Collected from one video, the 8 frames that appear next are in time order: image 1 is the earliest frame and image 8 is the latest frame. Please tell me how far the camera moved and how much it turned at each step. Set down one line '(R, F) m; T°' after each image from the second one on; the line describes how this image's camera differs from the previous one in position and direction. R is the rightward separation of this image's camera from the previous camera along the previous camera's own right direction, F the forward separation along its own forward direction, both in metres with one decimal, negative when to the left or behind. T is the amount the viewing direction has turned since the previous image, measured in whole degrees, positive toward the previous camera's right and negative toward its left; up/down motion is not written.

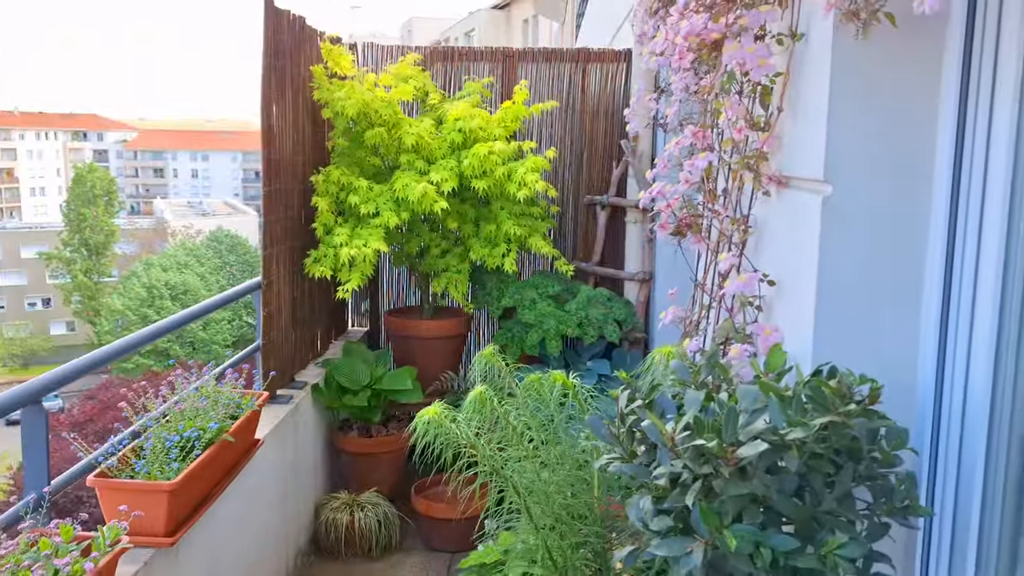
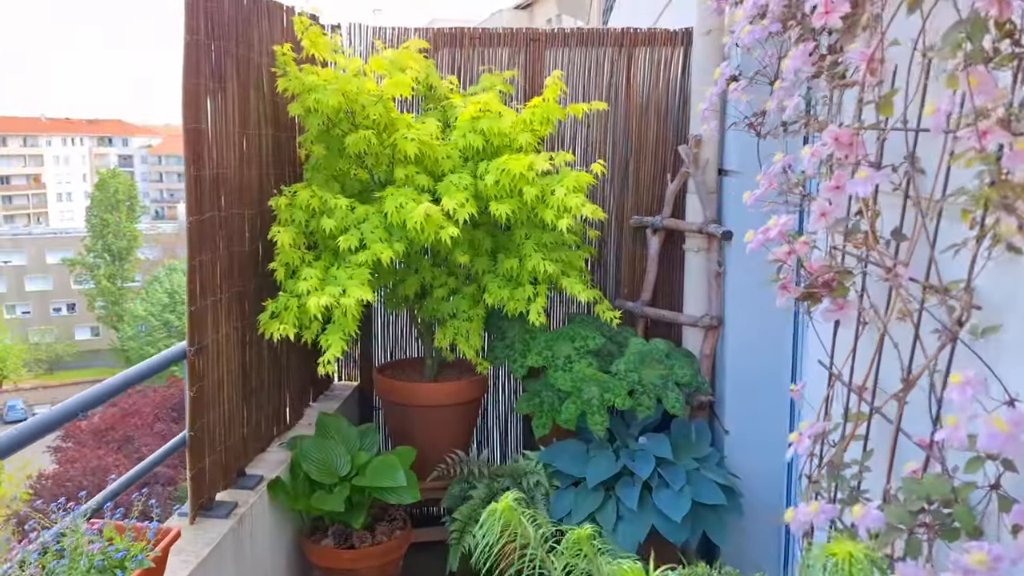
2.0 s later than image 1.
(0.0, +1.0) m; -2°
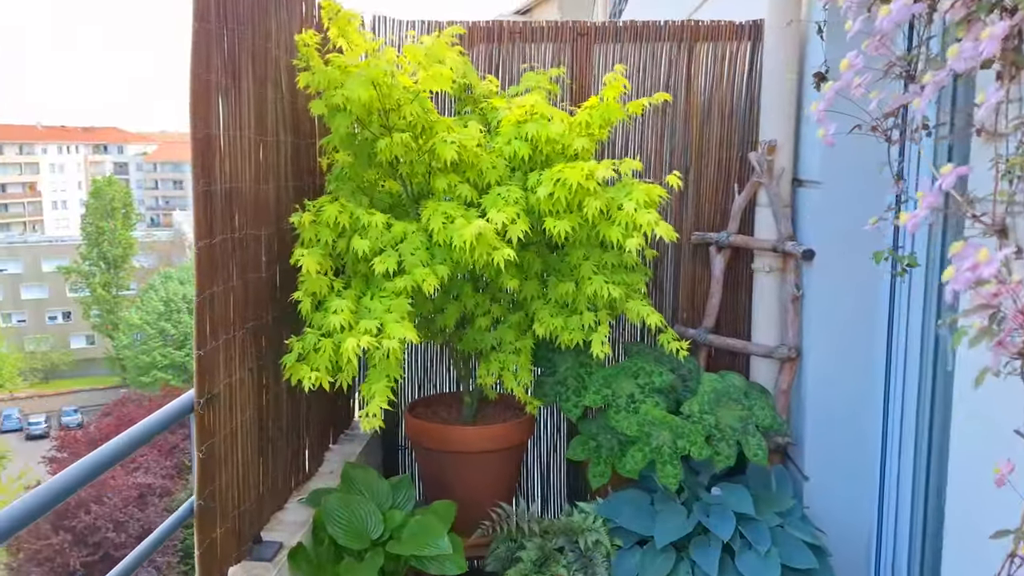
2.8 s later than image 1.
(-0.2, +0.4) m; 0°
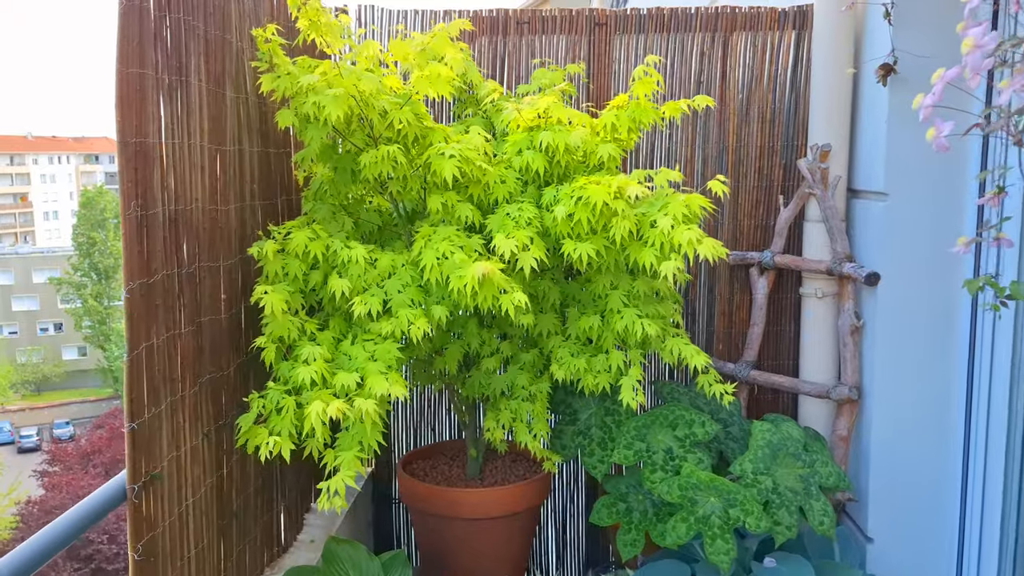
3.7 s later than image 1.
(-0.1, +0.5) m; 0°
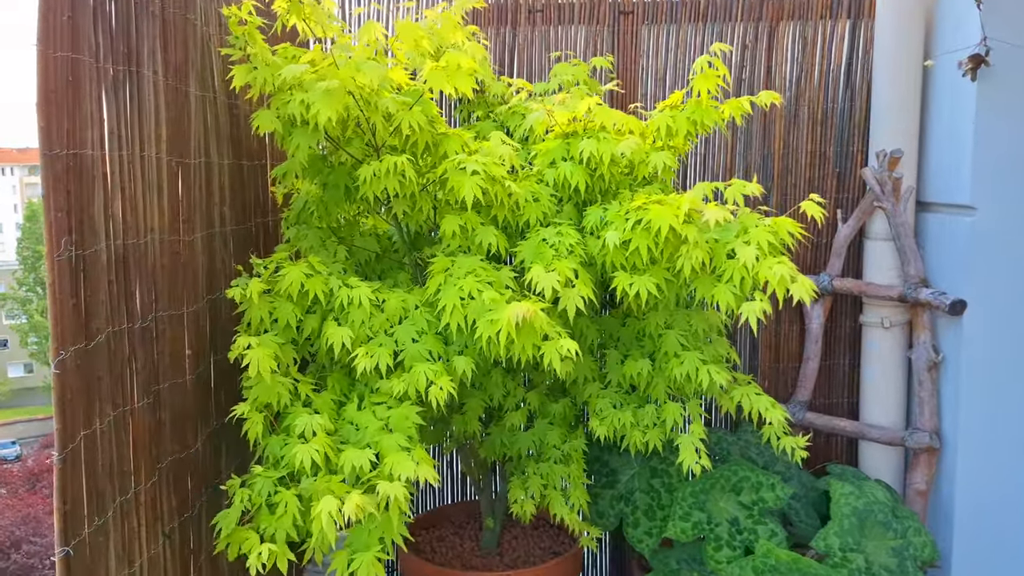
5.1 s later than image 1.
(-0.2, +0.4) m; +3°
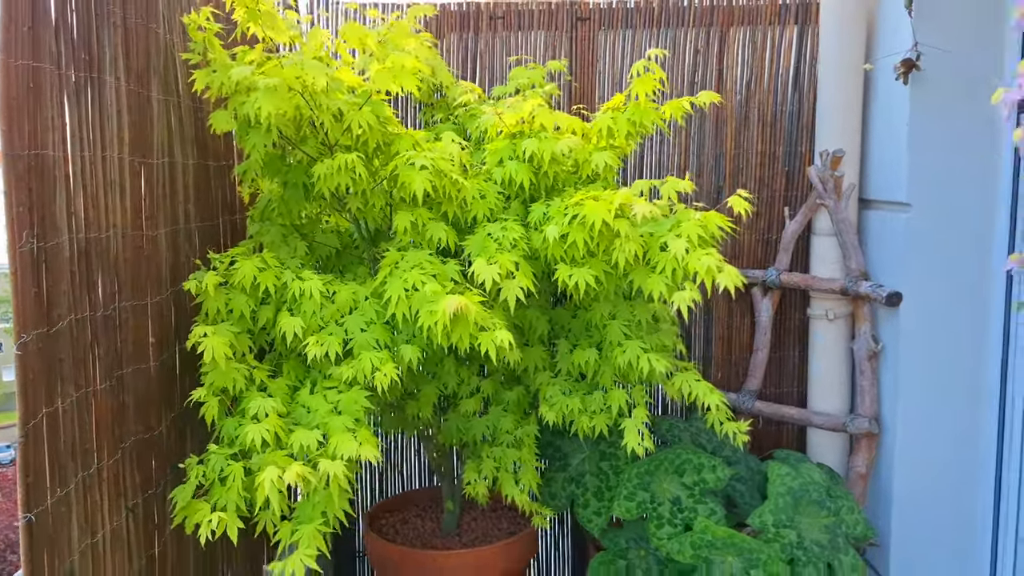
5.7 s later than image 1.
(+0.1, -0.1) m; 0°
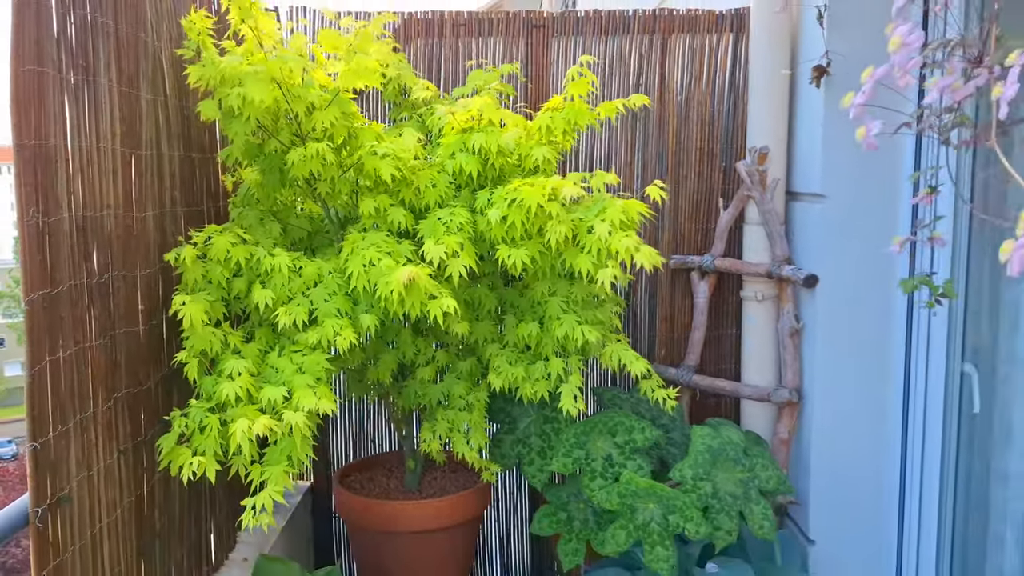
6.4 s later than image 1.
(+0.1, -0.3) m; 0°
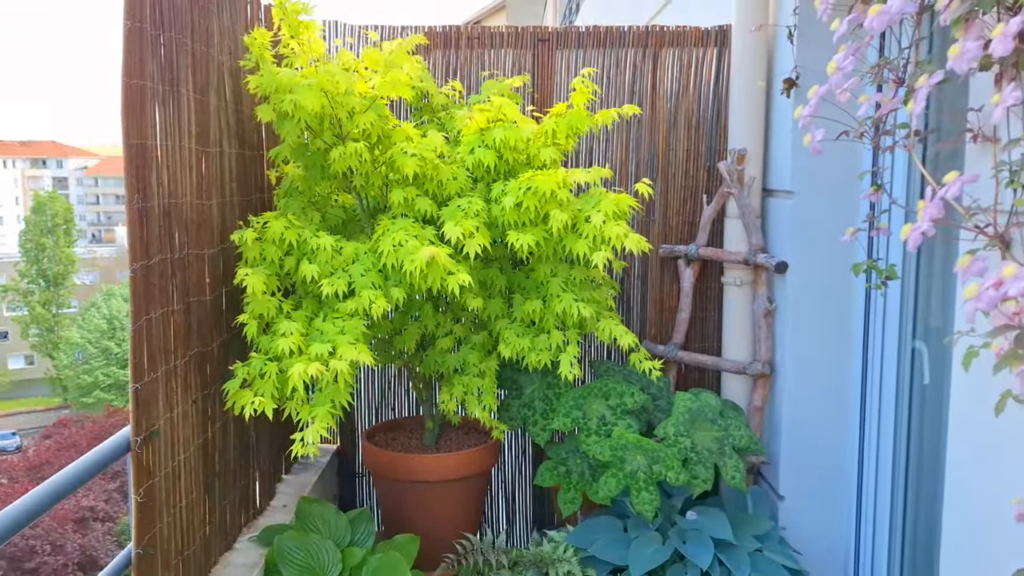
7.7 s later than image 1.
(0.0, -0.4) m; 0°
